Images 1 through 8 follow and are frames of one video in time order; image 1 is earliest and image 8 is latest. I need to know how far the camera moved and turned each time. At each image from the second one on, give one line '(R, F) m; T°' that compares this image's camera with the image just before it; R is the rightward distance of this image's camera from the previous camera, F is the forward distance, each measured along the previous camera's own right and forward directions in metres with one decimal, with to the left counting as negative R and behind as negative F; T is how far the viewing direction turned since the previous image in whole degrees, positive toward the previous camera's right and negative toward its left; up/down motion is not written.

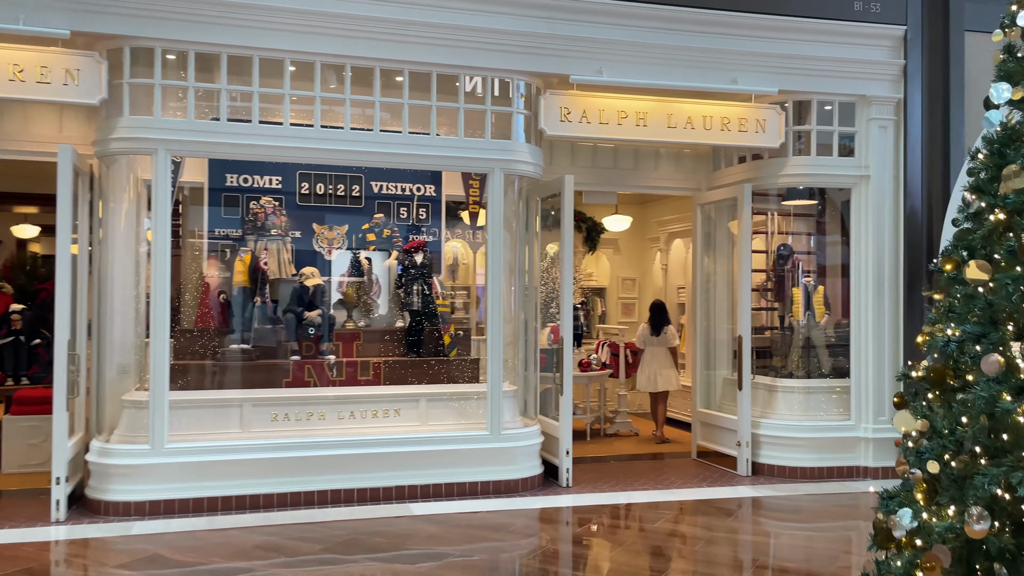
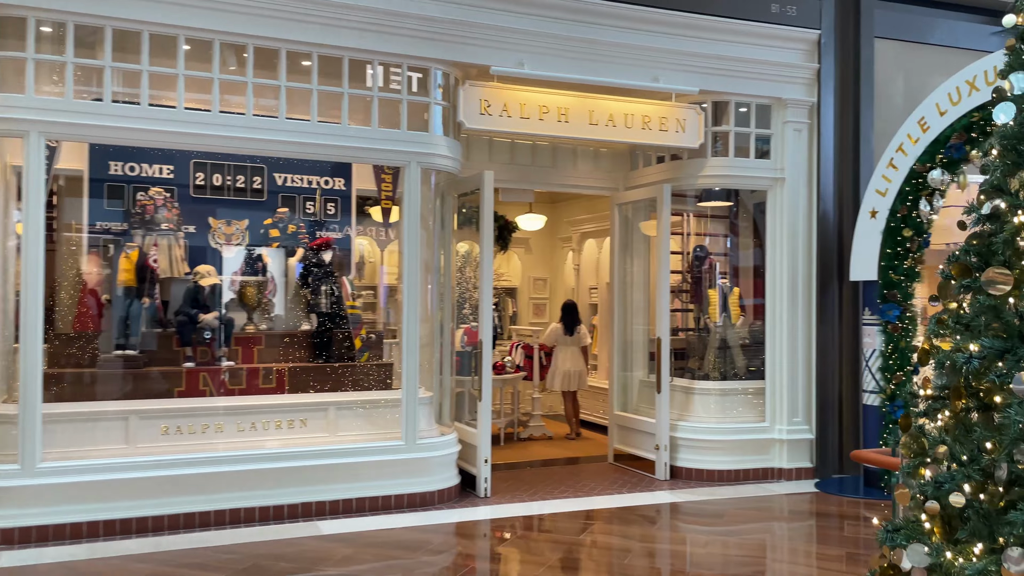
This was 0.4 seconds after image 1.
(-0.1, +0.3) m; +7°
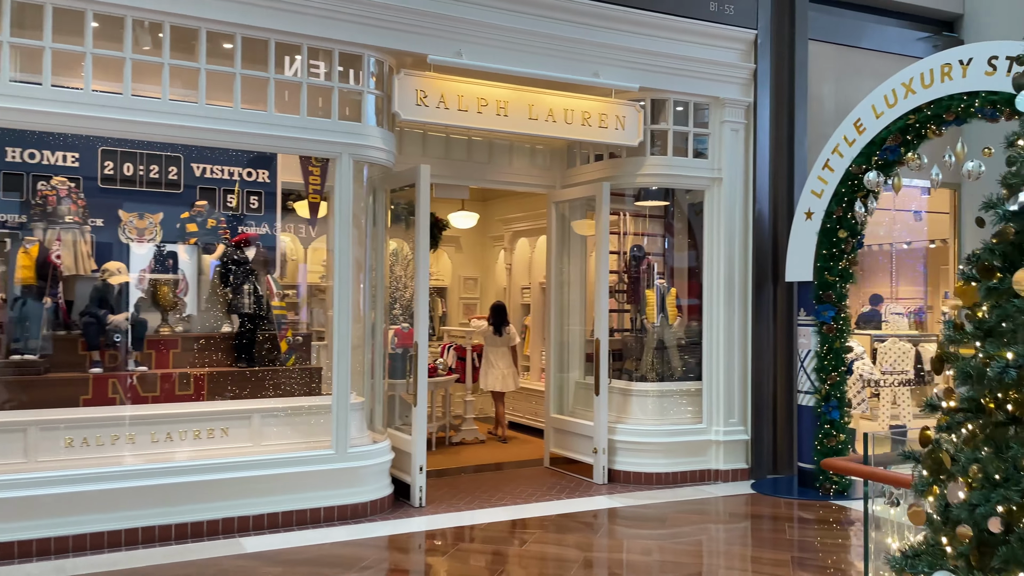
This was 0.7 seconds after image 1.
(-0.1, +0.2) m; +6°
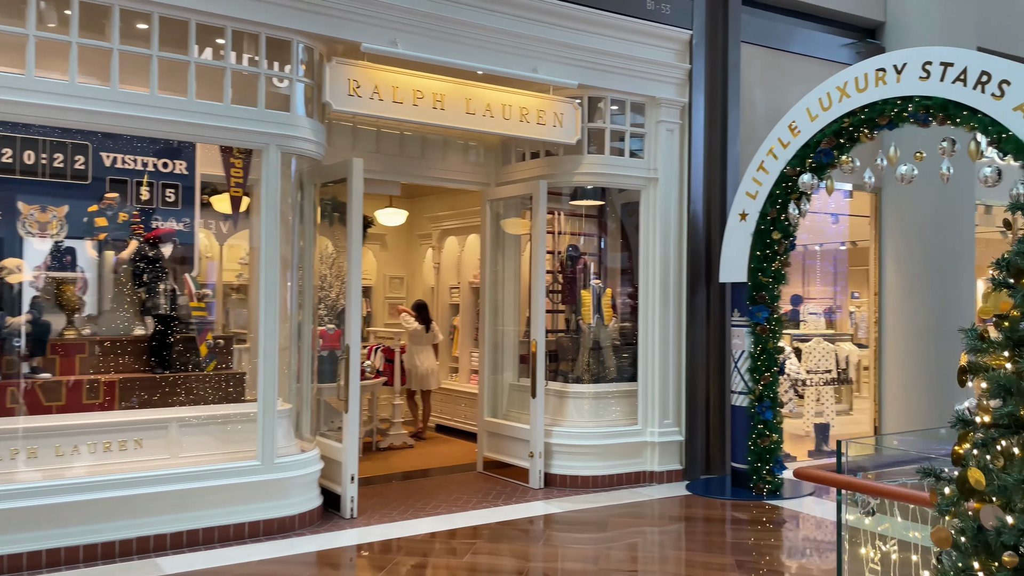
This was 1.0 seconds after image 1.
(-0.1, +0.2) m; +6°
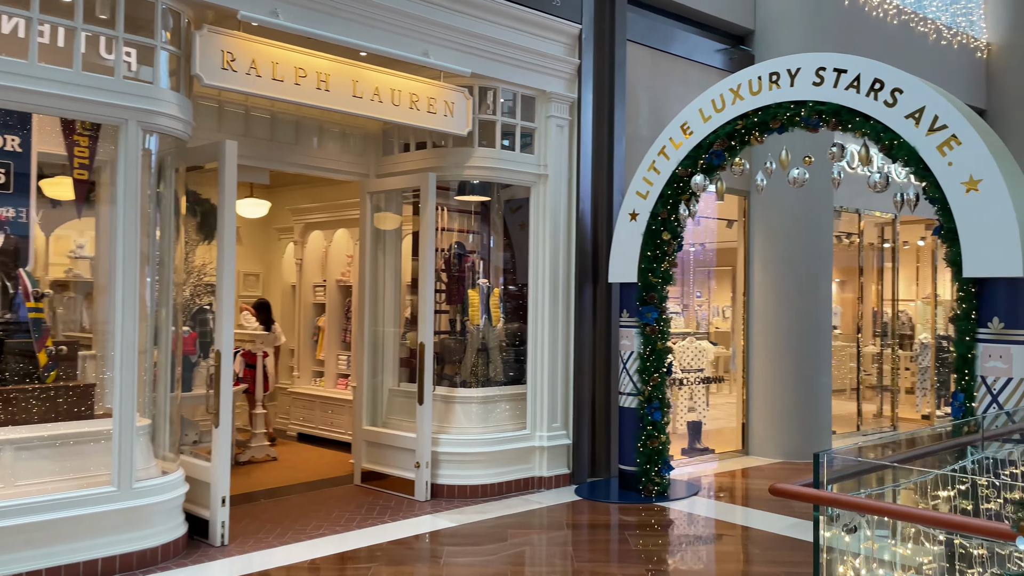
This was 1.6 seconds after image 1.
(-0.3, +0.3) m; +11°
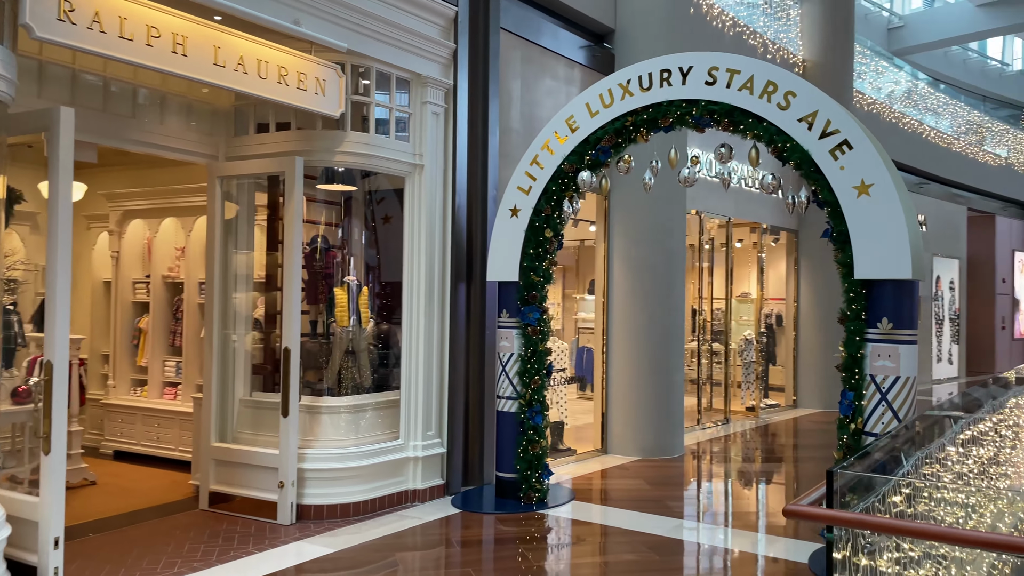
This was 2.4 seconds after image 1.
(-0.4, +0.4) m; +13°
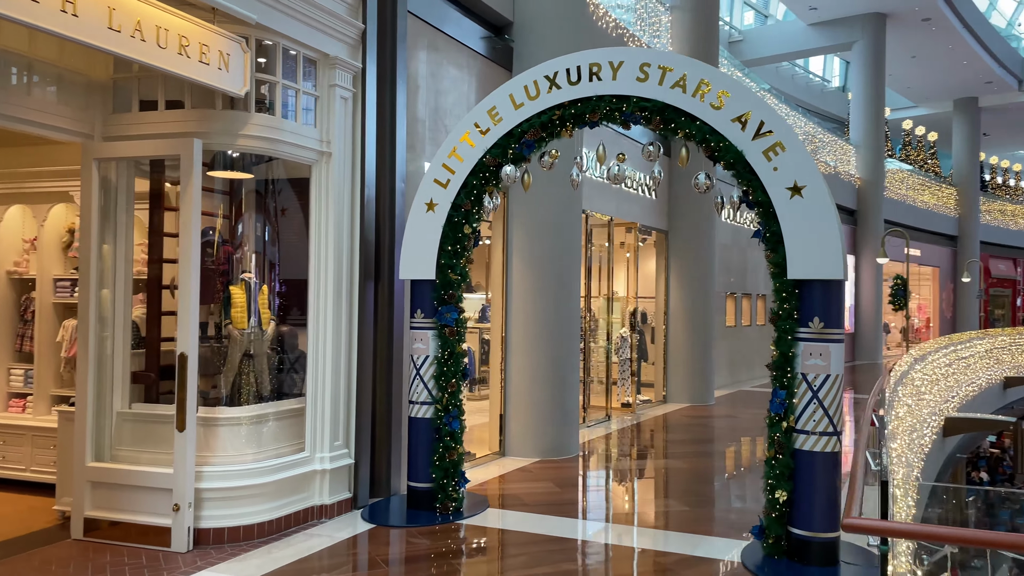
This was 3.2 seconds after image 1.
(-0.5, +0.3) m; +11°
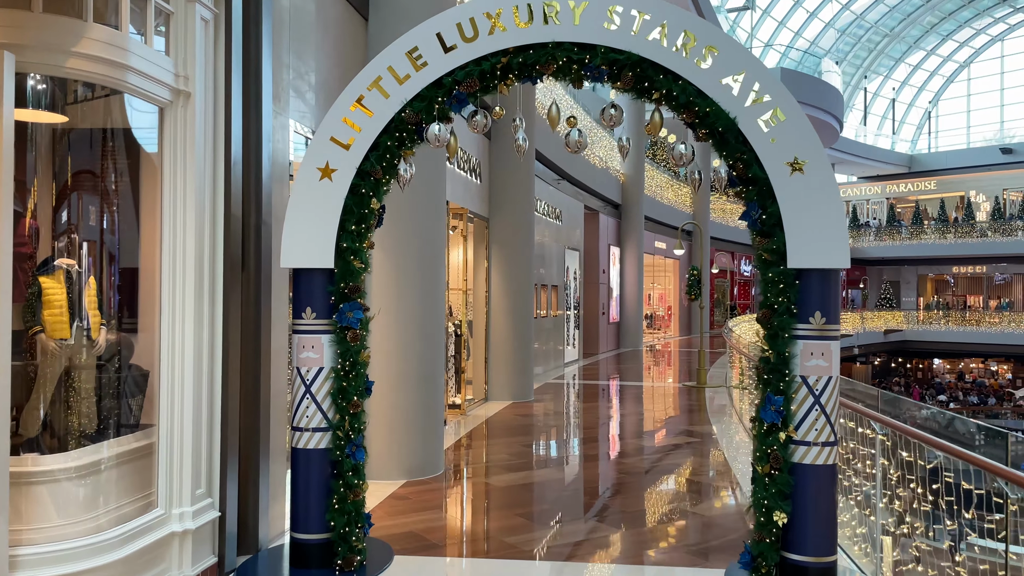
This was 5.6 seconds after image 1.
(-0.9, +1.1) m; +18°
